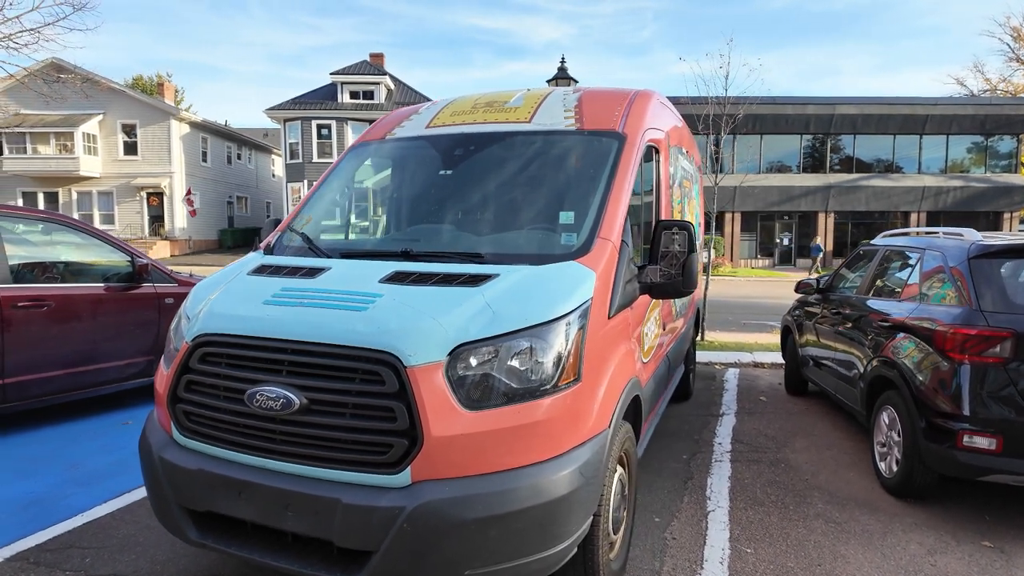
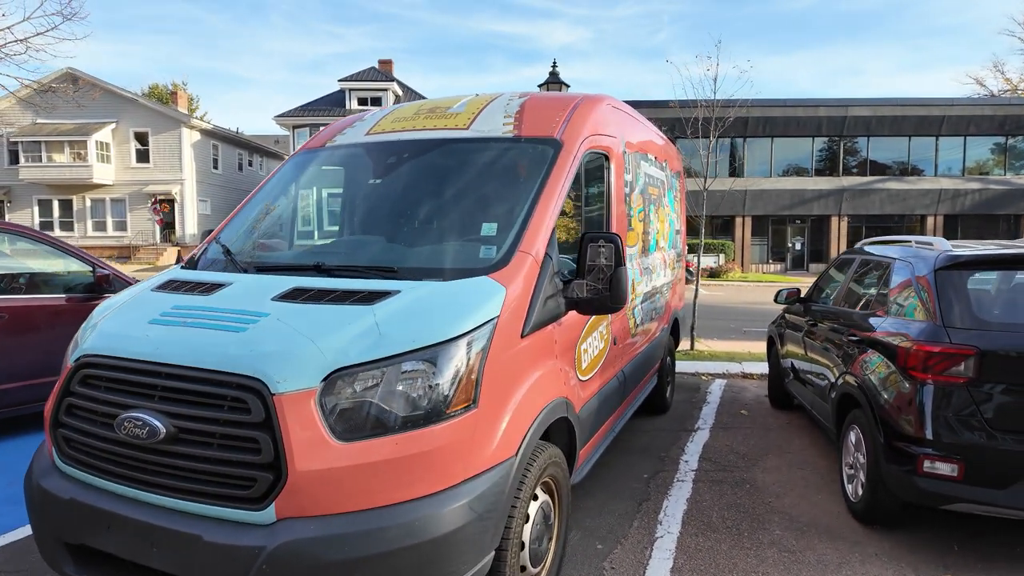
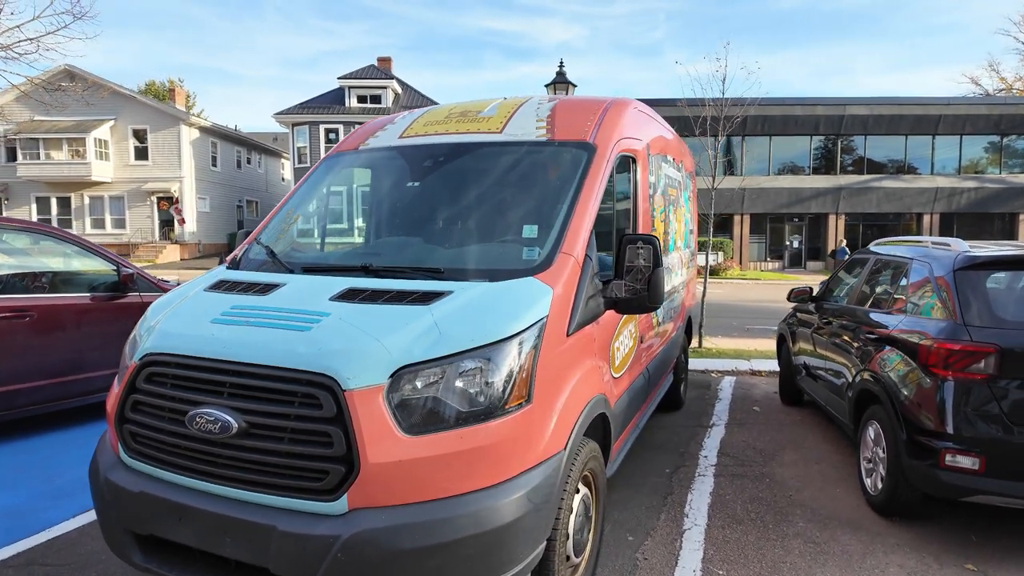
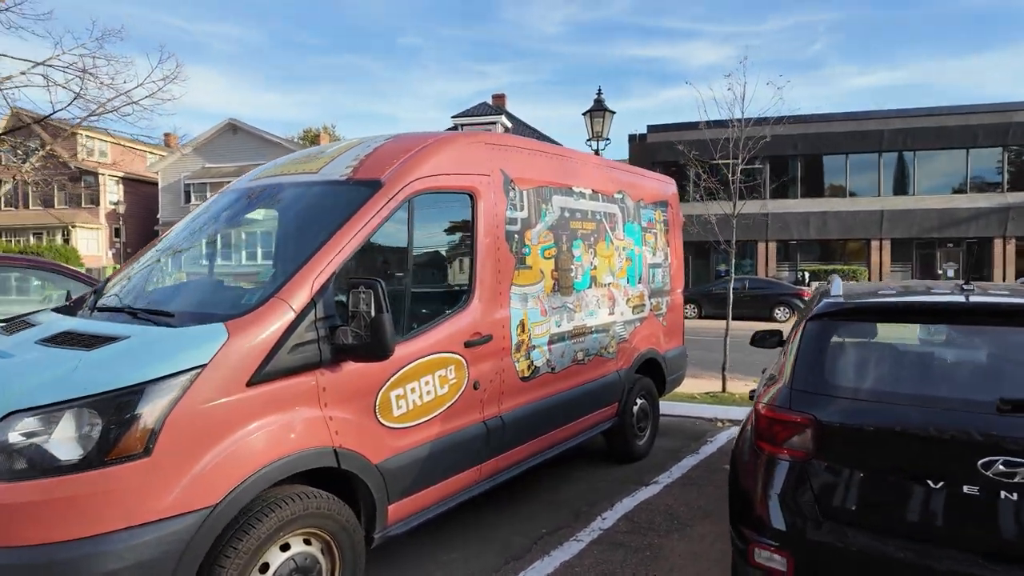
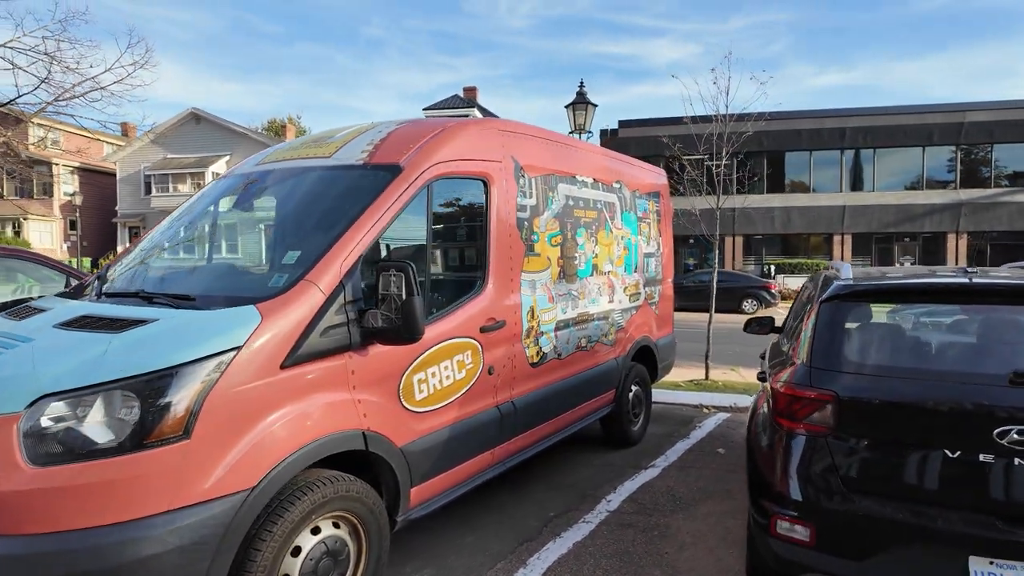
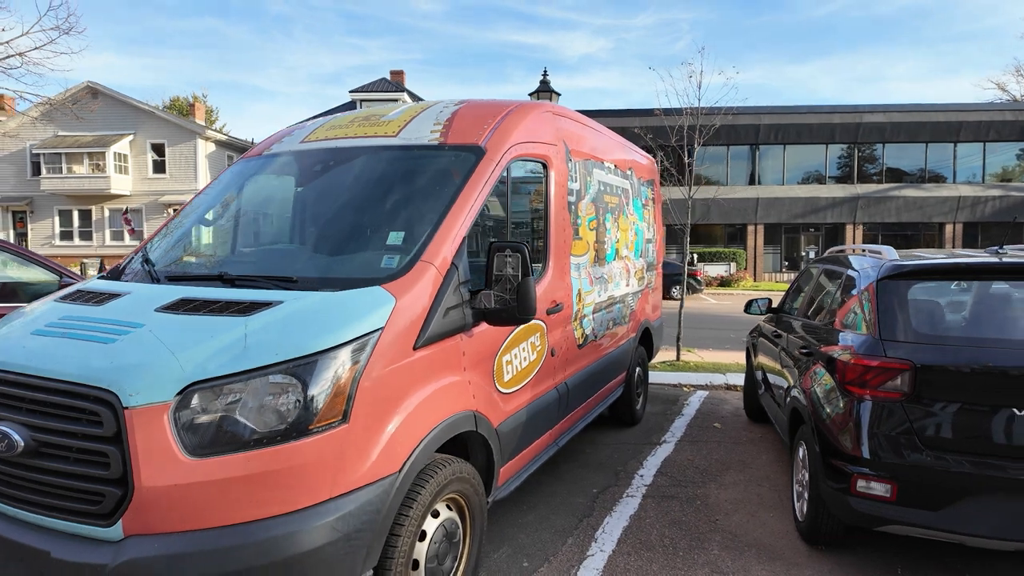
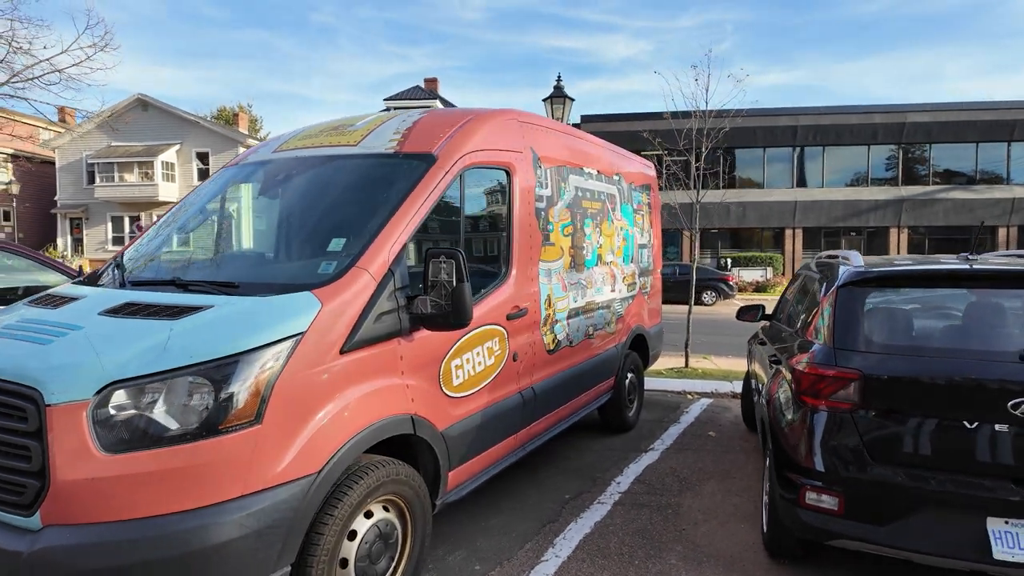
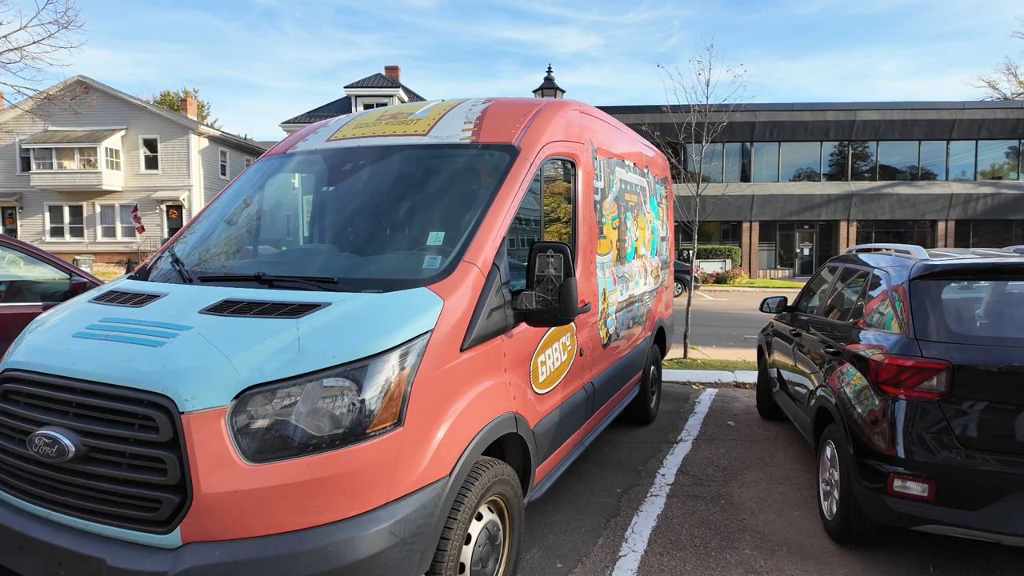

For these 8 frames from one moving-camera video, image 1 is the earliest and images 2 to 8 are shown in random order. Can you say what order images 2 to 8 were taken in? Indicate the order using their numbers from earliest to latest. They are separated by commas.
3, 2, 8, 6, 7, 5, 4
